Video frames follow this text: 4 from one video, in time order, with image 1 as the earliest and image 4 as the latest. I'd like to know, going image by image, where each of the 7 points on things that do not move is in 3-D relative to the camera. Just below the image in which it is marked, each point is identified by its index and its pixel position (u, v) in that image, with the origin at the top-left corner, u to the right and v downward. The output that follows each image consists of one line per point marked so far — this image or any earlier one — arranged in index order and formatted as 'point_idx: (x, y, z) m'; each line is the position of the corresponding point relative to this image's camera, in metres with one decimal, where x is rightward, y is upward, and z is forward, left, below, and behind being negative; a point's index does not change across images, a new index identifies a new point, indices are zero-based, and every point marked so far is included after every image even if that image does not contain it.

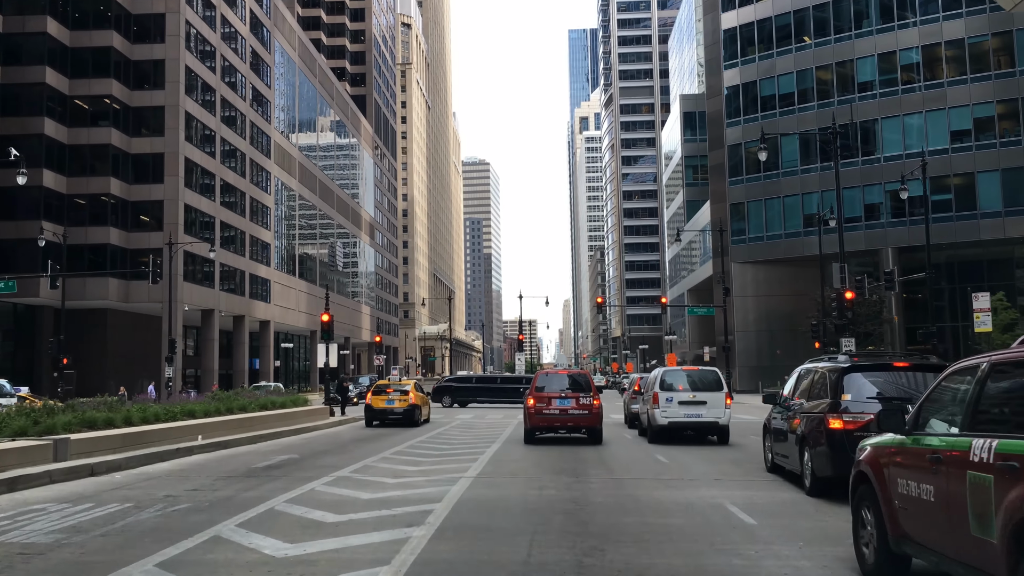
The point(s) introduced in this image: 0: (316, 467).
0: (-2.8, -2.6, +11.9) m
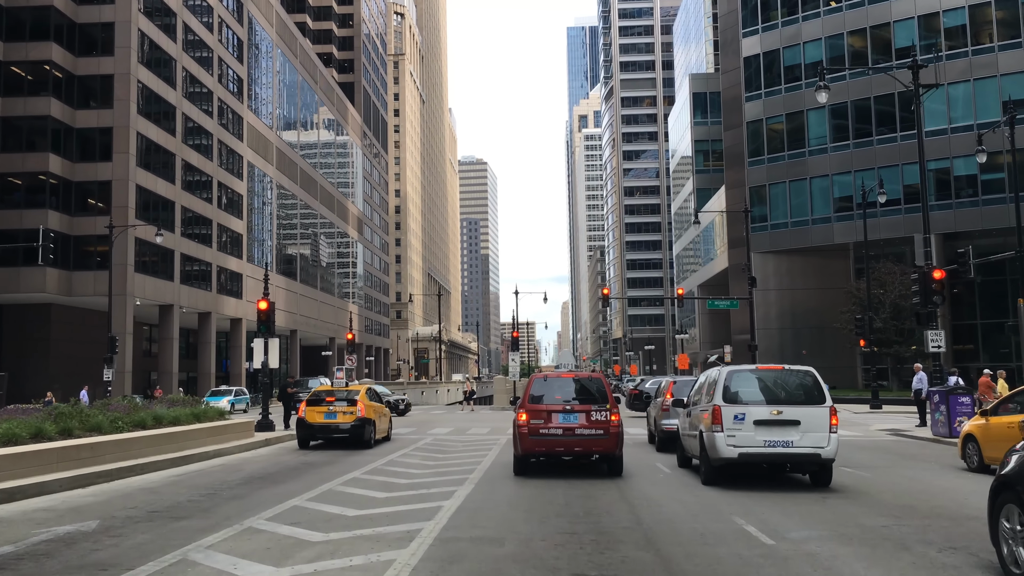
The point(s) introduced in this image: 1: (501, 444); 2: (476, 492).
0: (-3.1, -2.0, +6.0) m
1: (-0.2, -3.5, +18.3) m
2: (-0.5, -2.6, +10.6) m
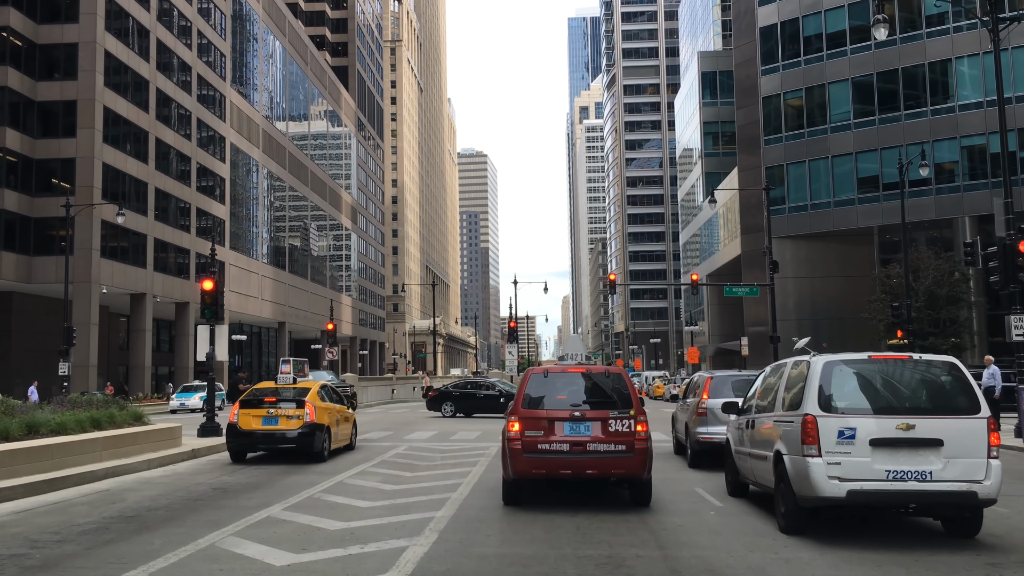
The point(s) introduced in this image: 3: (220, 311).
0: (-3.3, -1.6, +2.5) m
1: (-0.4, -3.0, +14.8) m
2: (-0.6, -2.2, +7.1) m
3: (-6.6, -0.5, +18.5) m
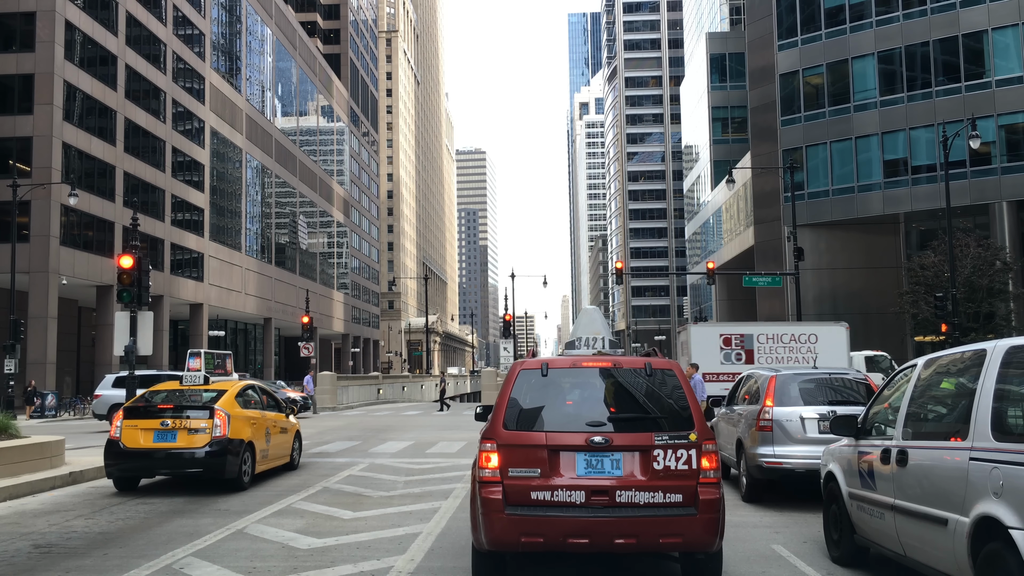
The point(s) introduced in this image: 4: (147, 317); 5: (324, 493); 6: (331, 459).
0: (-3.4, -1.2, -1.0) m
1: (-0.5, -2.6, +11.3) m
2: (-0.8, -1.8, +3.7) m
3: (-6.8, -0.1, +15.1) m
4: (-6.7, -0.5, +15.2) m
5: (-2.2, -2.5, +9.9) m
6: (-3.3, -2.8, +13.8) m
